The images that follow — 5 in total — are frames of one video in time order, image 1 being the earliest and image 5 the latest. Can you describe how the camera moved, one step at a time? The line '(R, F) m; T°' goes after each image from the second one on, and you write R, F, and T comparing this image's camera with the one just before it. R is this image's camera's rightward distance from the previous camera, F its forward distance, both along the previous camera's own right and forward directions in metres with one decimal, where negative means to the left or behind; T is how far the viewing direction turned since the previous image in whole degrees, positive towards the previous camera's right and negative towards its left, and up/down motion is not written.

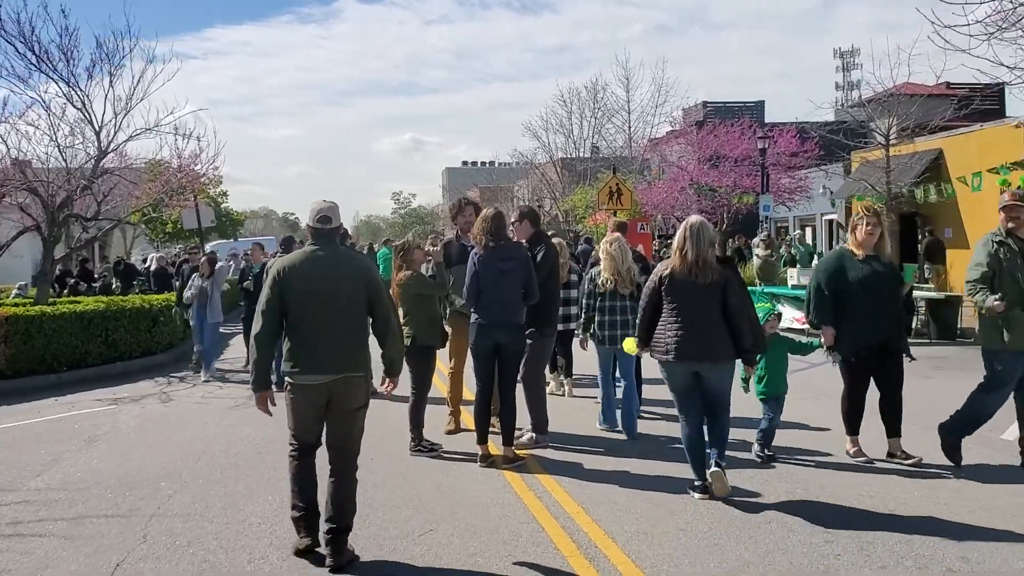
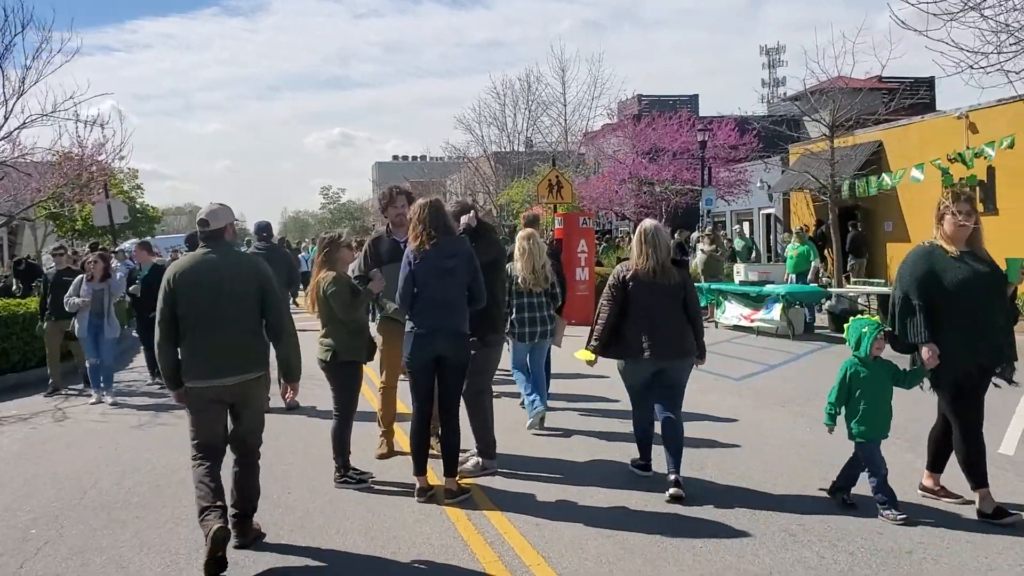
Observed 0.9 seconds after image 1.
(-0.1, +1.0) m; +4°
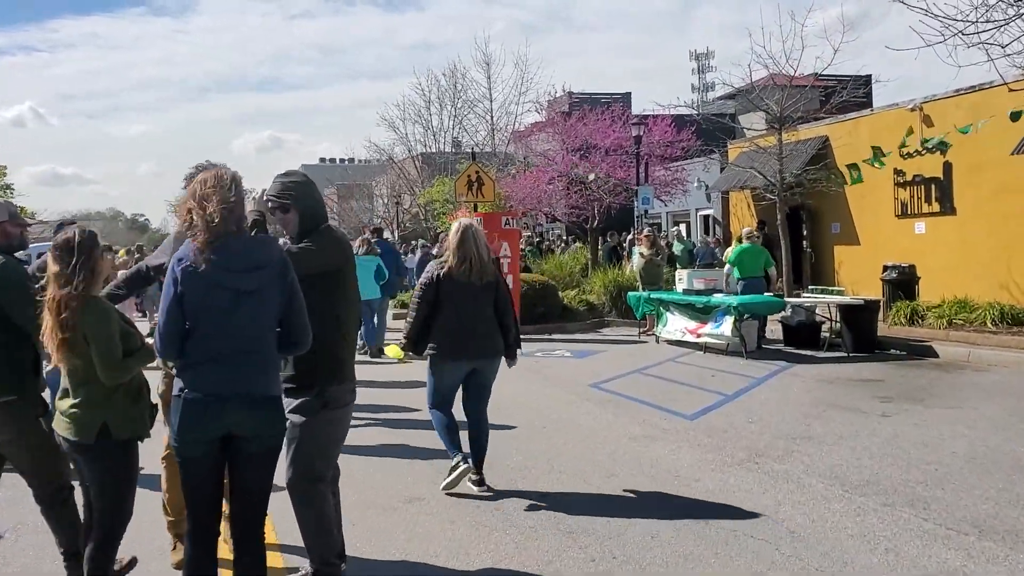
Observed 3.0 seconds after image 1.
(+0.4, +2.3) m; +4°
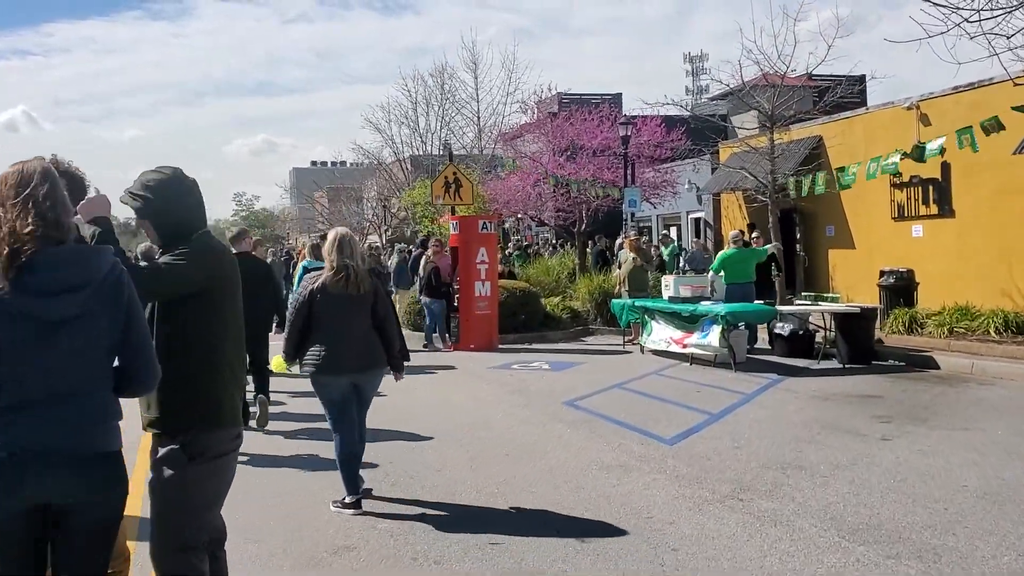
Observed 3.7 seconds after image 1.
(+0.3, +0.8) m; 0°
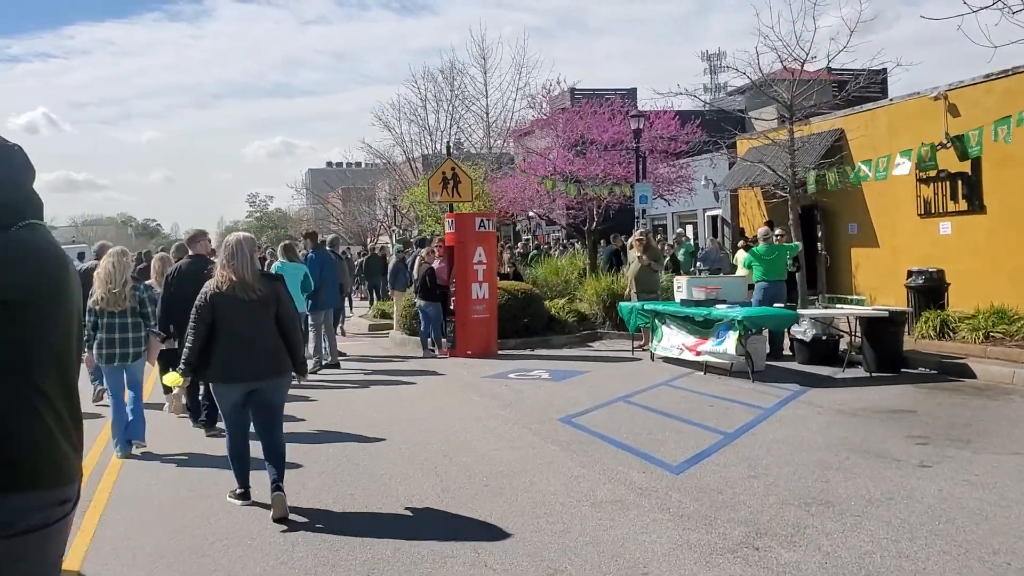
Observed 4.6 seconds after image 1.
(+0.2, +1.0) m; -1°
